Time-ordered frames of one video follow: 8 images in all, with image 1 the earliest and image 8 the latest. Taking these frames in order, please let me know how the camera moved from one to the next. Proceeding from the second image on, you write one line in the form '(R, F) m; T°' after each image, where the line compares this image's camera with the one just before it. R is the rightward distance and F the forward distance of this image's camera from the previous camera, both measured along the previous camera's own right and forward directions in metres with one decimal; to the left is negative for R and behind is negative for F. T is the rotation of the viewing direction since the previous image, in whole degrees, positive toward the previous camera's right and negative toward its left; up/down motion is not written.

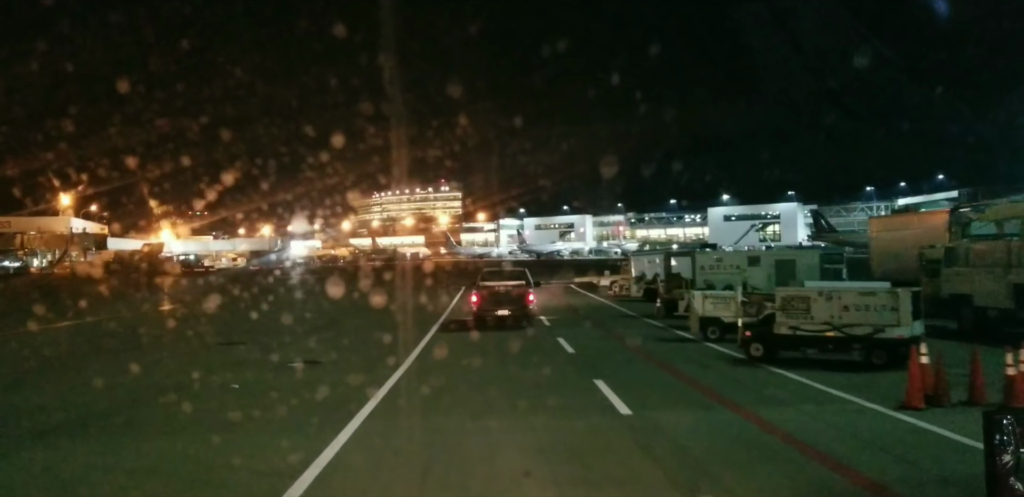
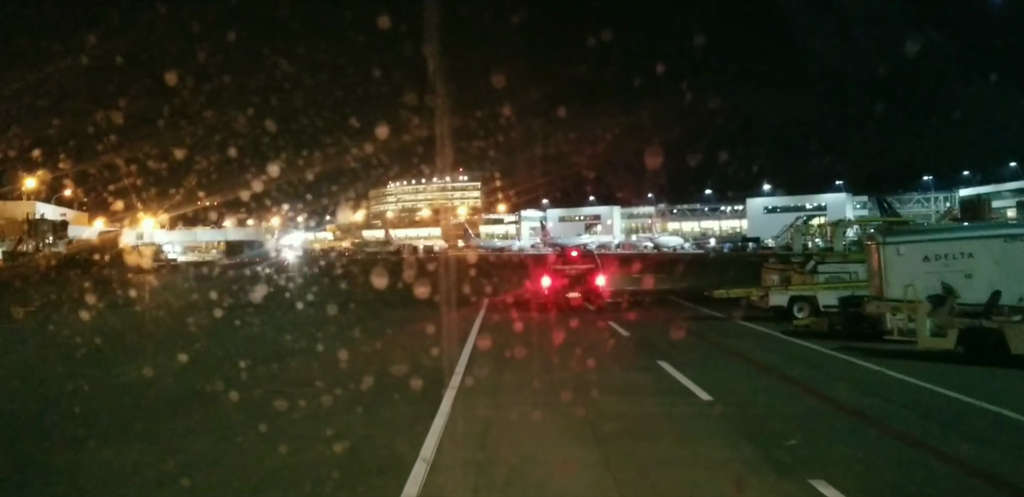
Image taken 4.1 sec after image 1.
(-0.1, +0.2) m; -3°
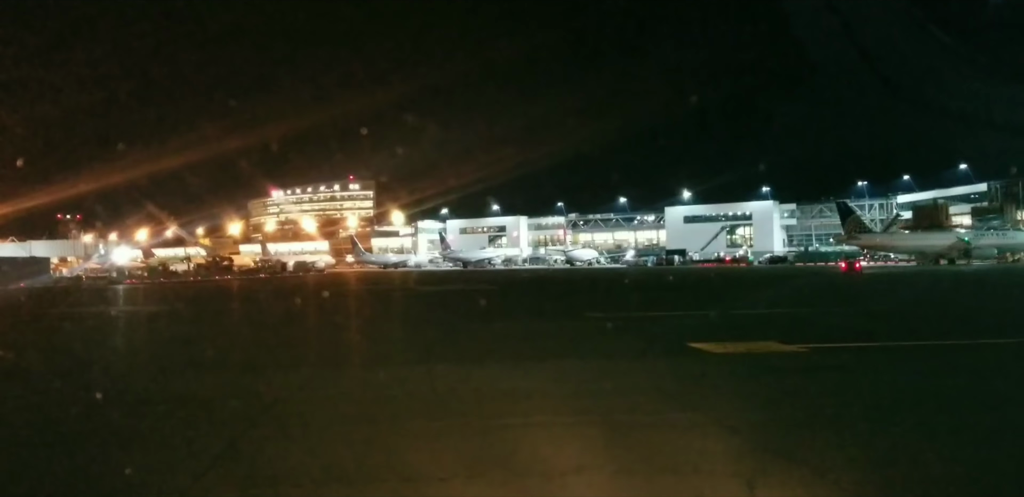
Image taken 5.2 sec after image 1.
(-0.2, +0.2) m; +5°
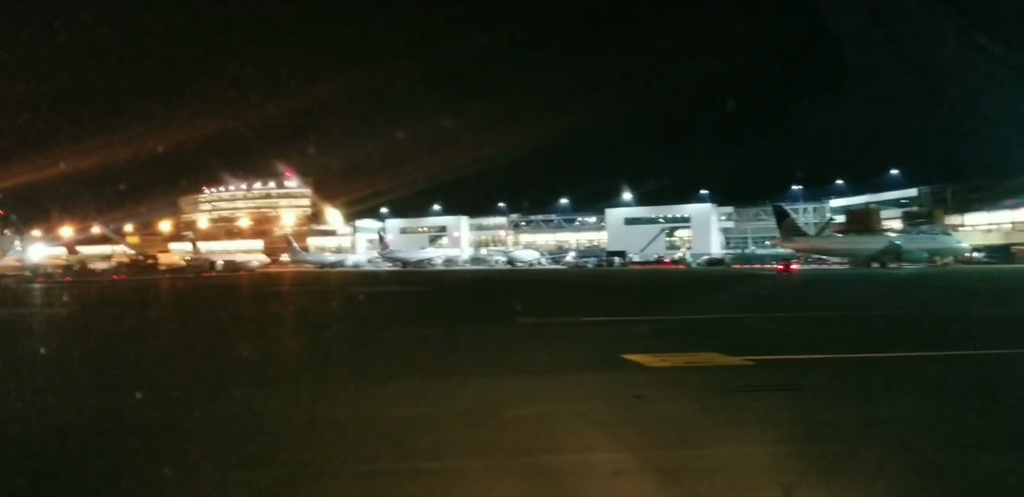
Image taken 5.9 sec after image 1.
(+0.1, +0.4) m; +4°
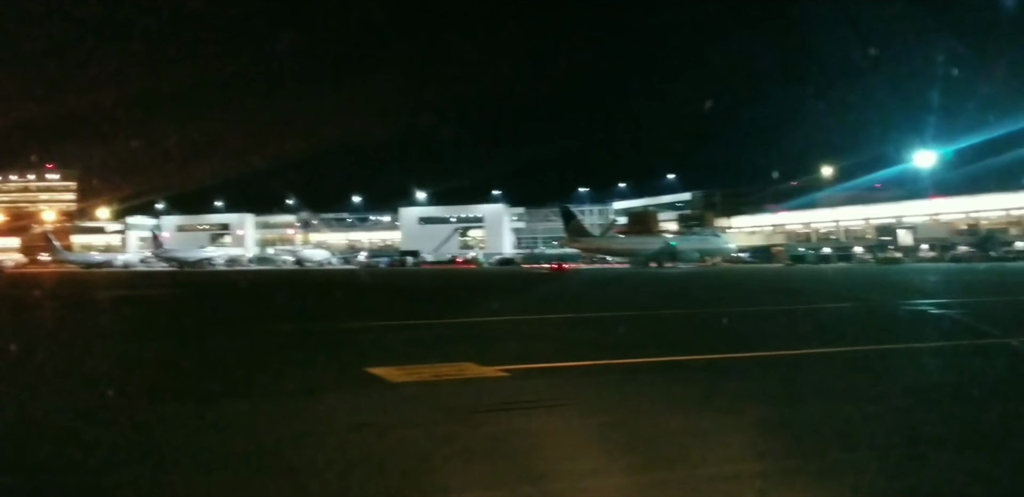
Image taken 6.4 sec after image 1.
(+1.1, +0.4) m; 0°
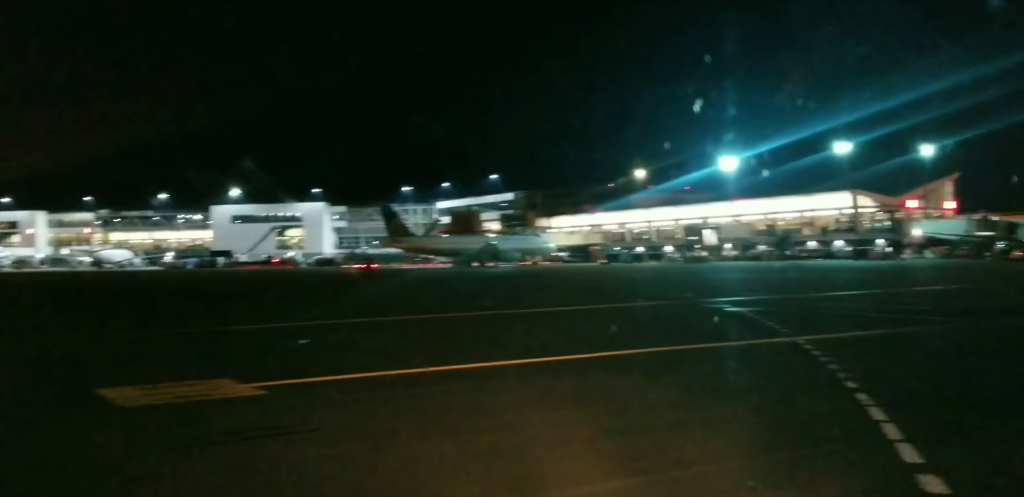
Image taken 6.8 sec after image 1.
(+0.8, 0.0) m; -3°
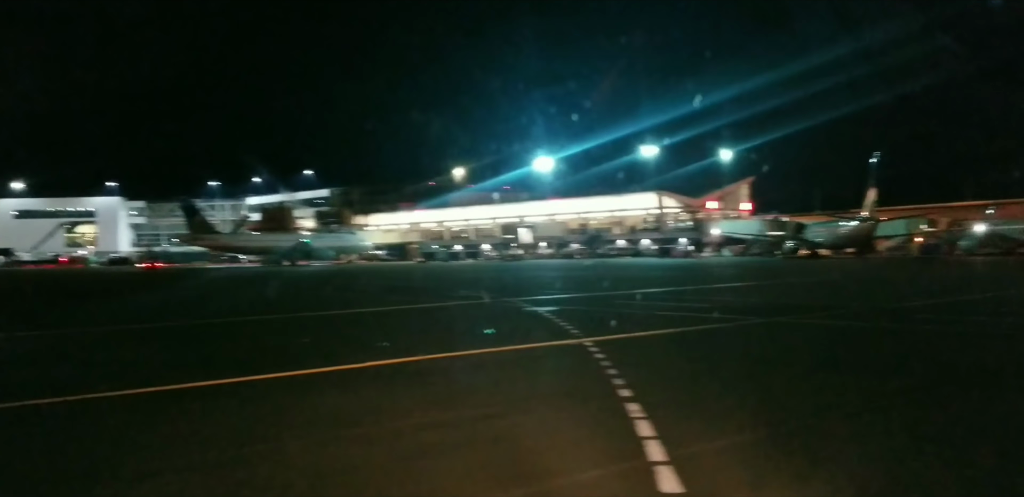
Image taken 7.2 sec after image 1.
(+0.1, +0.1) m; +11°
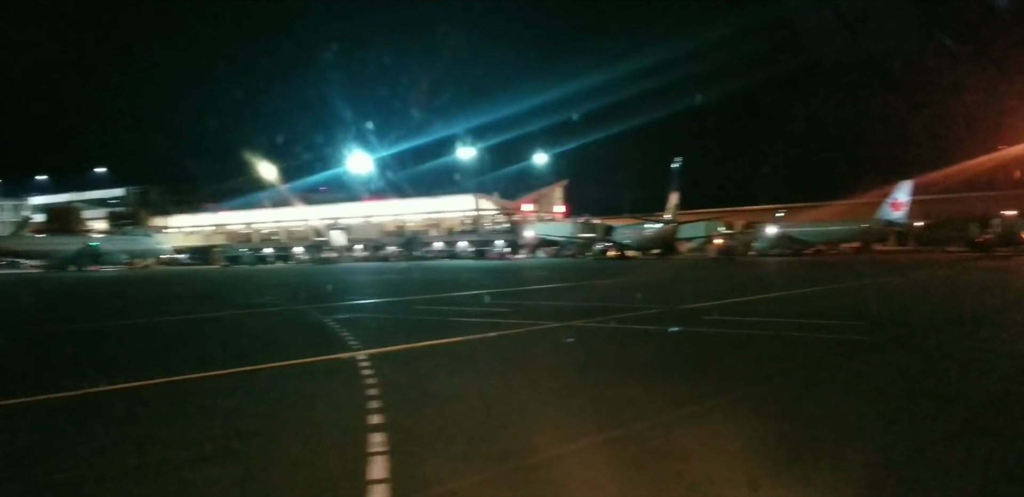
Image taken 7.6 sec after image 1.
(+0.1, +0.1) m; +11°
